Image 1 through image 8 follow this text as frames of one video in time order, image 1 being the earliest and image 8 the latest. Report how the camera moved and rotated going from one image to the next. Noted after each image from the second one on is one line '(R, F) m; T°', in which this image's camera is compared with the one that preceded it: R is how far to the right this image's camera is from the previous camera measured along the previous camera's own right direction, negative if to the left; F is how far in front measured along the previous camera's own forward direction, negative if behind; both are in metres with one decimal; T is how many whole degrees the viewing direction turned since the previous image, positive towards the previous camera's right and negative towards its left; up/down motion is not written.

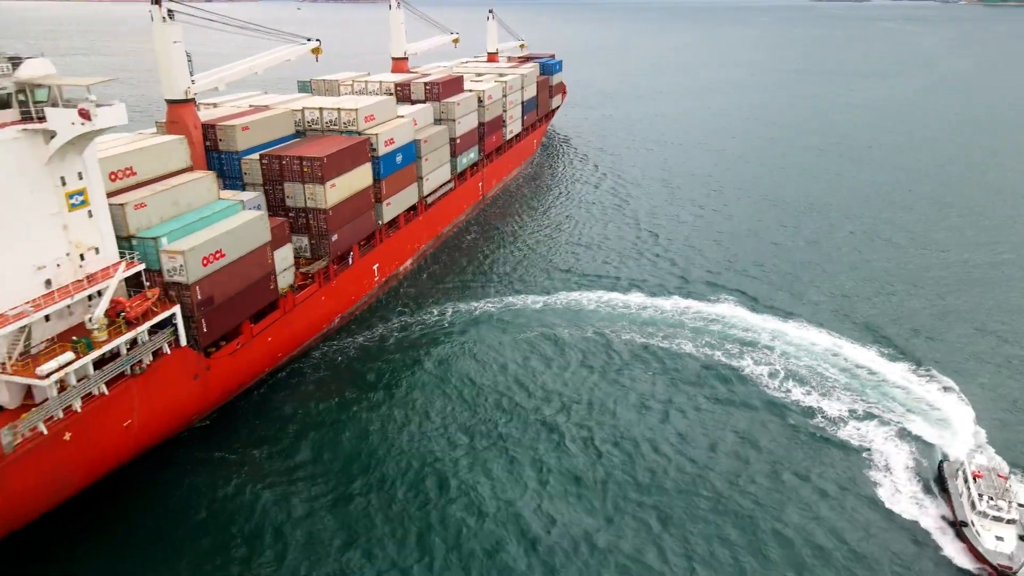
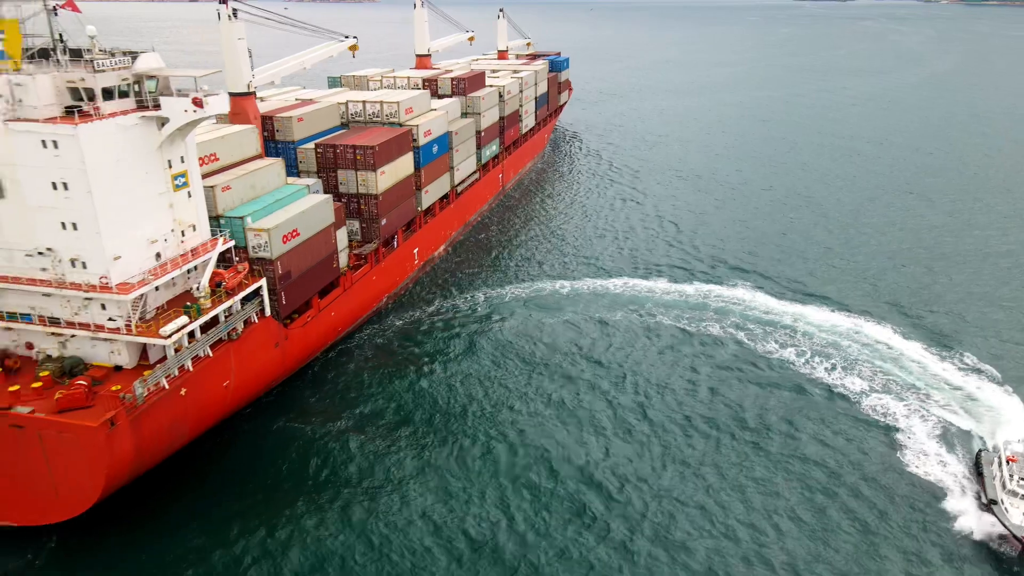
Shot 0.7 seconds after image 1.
(-1.6, -1.7) m; 0°
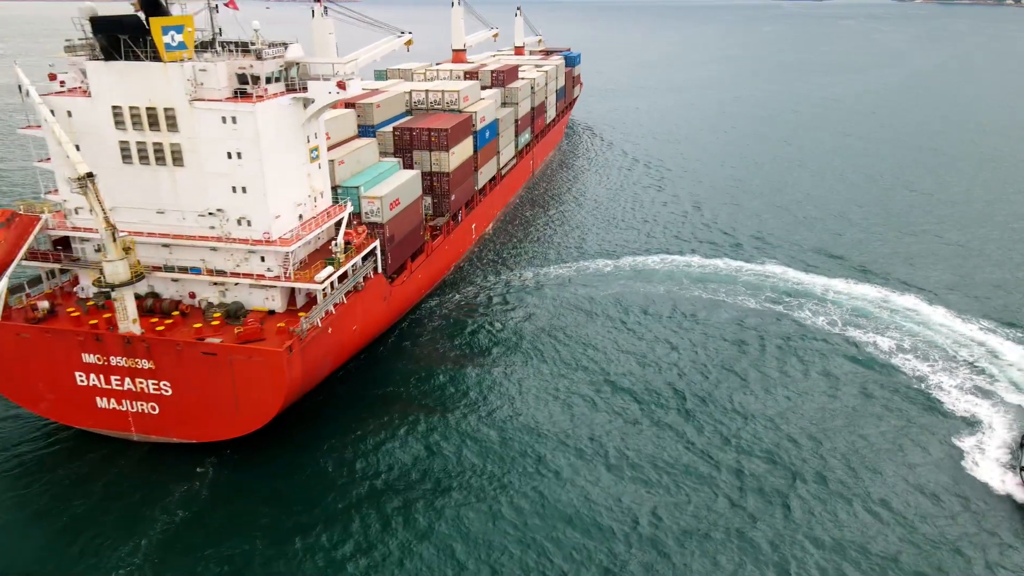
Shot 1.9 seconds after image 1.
(-2.6, -3.0) m; 0°
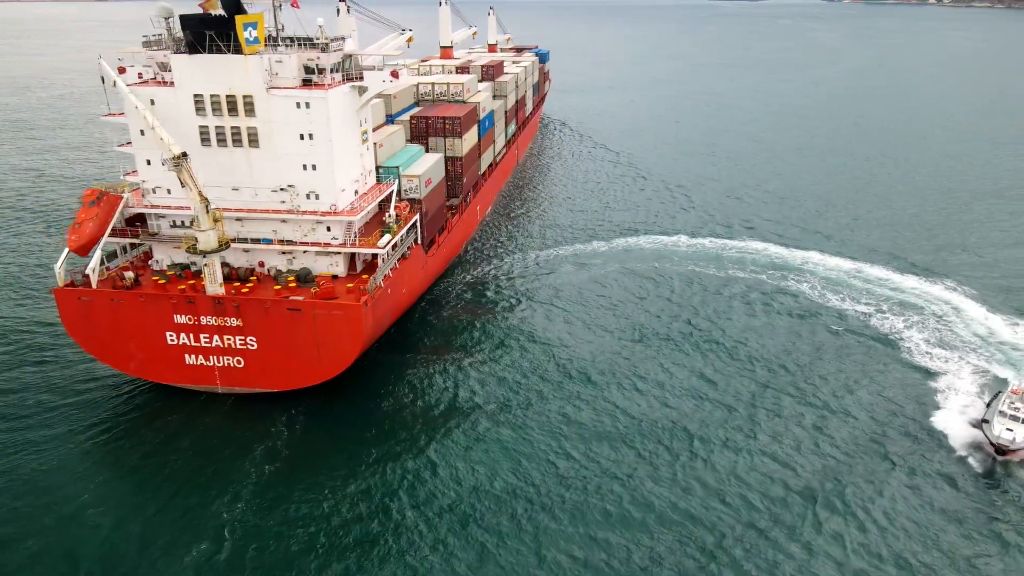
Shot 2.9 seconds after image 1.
(-2.3, -2.7) m; +3°
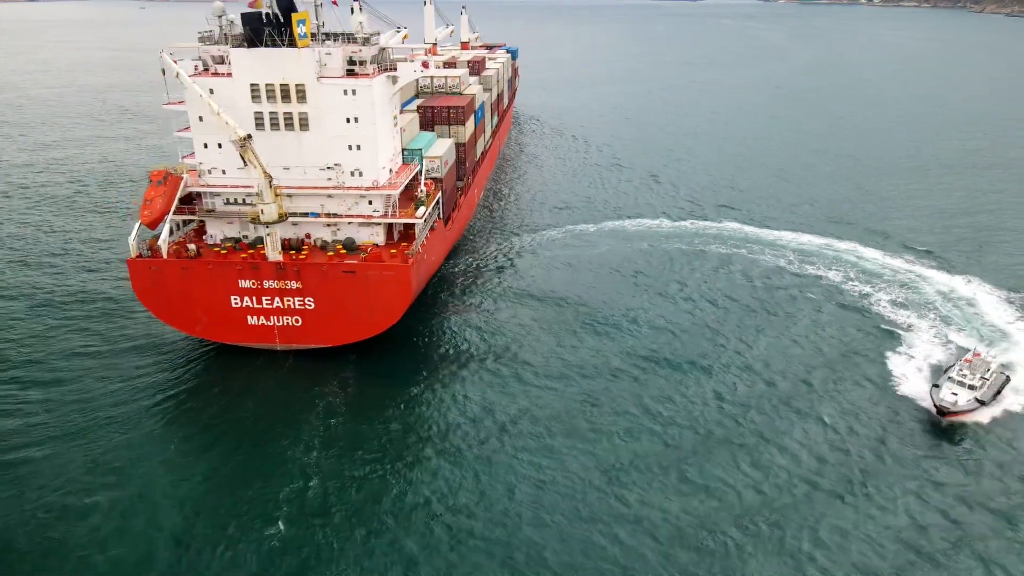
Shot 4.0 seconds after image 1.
(-2.1, -2.9) m; +3°
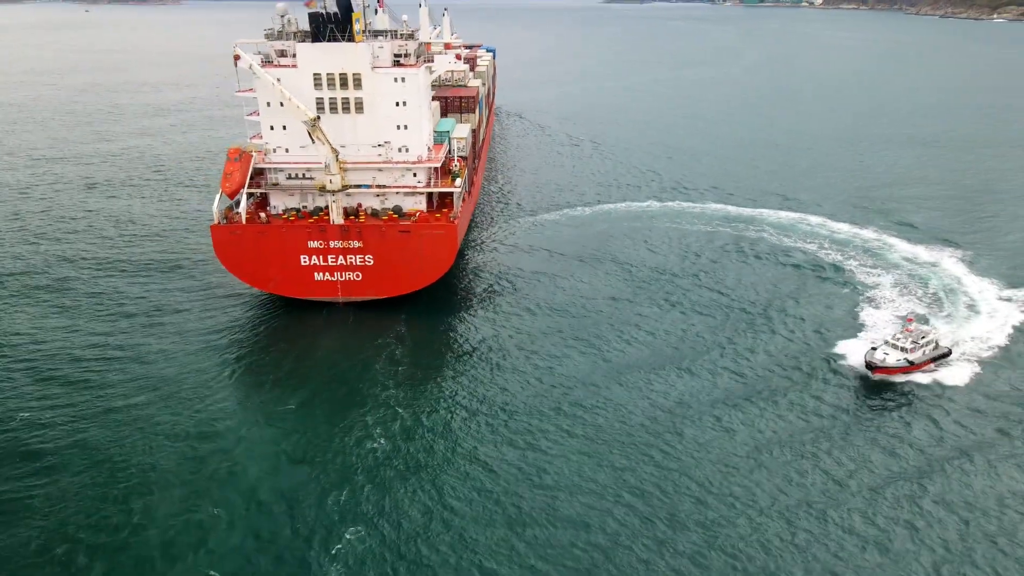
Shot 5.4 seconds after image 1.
(-2.3, -4.2) m; +3°
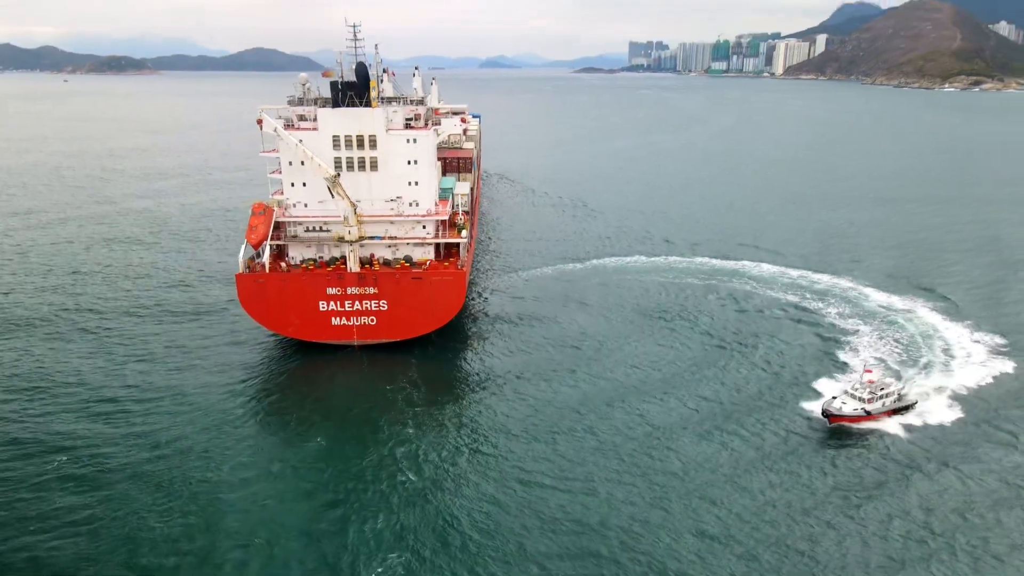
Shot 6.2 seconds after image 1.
(-1.0, -2.1) m; +2°
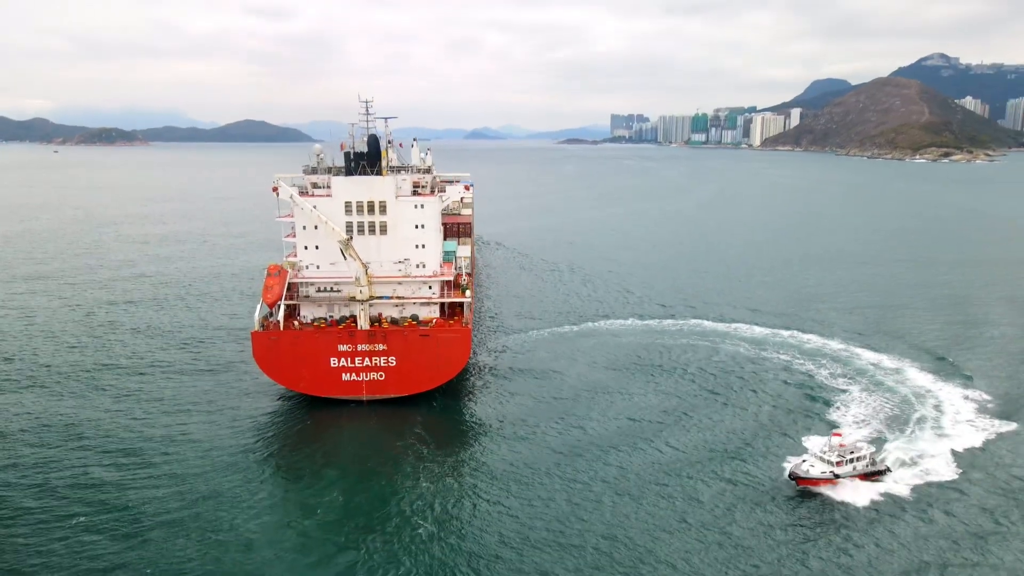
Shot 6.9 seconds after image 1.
(-0.7, -1.6) m; +1°
